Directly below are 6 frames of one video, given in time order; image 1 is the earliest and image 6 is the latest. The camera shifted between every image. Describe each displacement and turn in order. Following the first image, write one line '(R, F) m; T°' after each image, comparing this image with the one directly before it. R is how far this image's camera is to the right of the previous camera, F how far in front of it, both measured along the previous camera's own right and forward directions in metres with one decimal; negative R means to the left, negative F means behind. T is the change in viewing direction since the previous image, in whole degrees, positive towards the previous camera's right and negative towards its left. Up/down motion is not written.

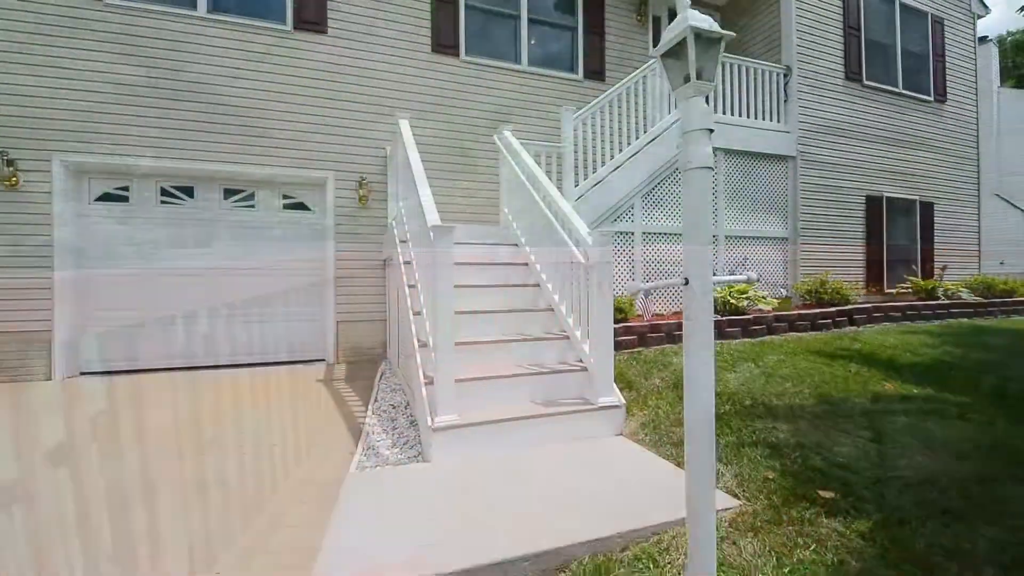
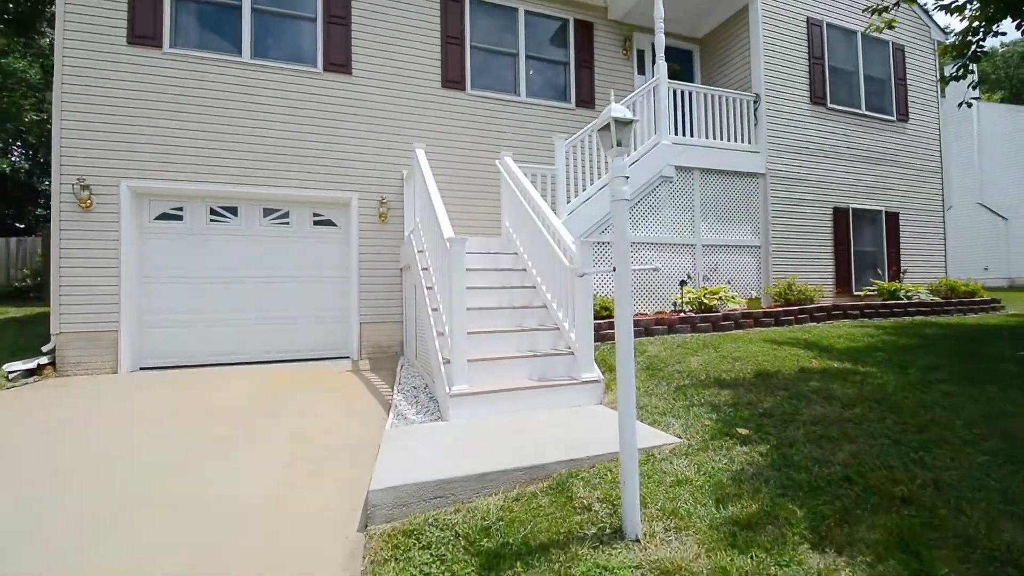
(0.0, -0.9) m; 0°
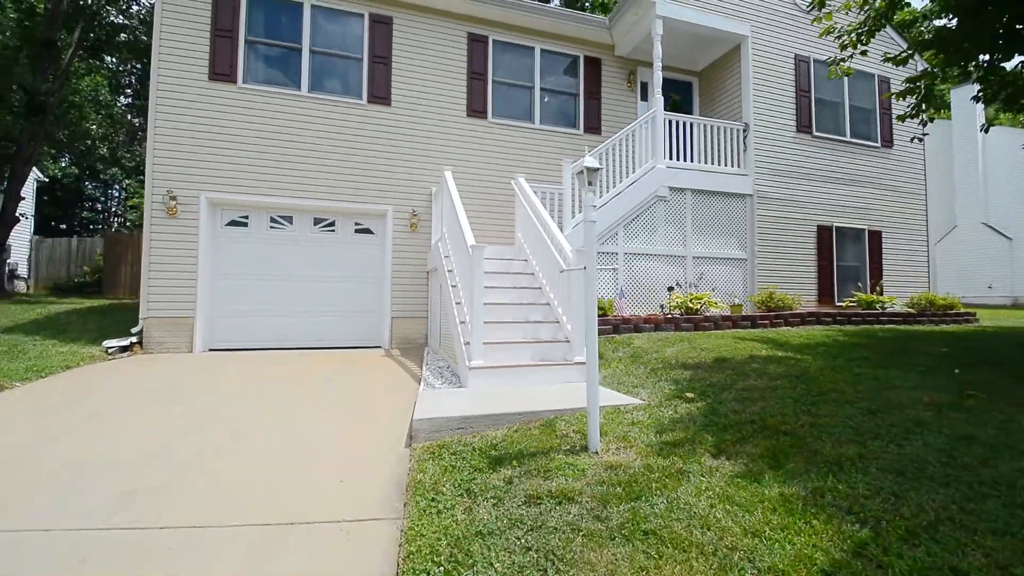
(+0.1, -1.1) m; -2°
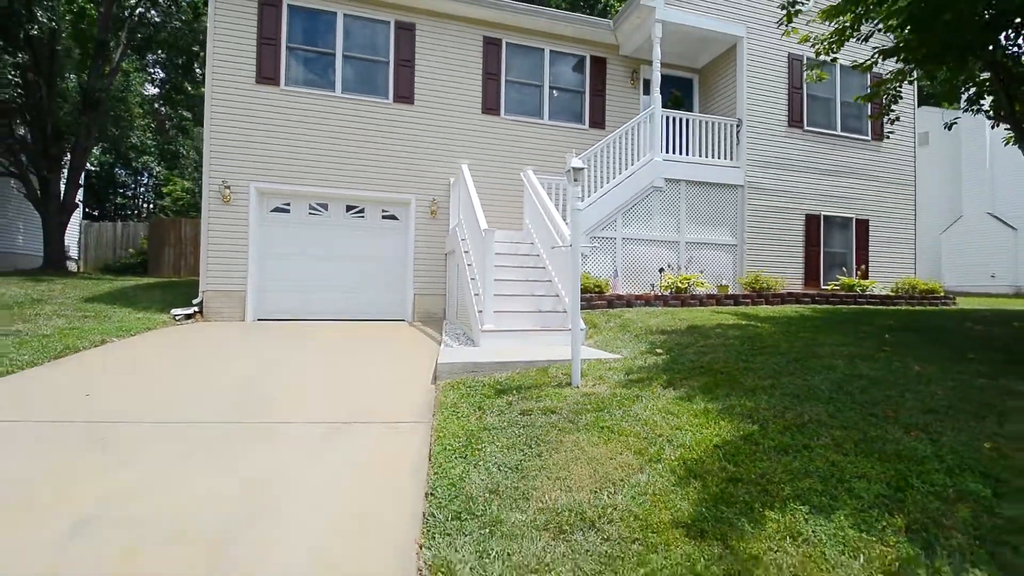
(+0.1, -1.0) m; -2°
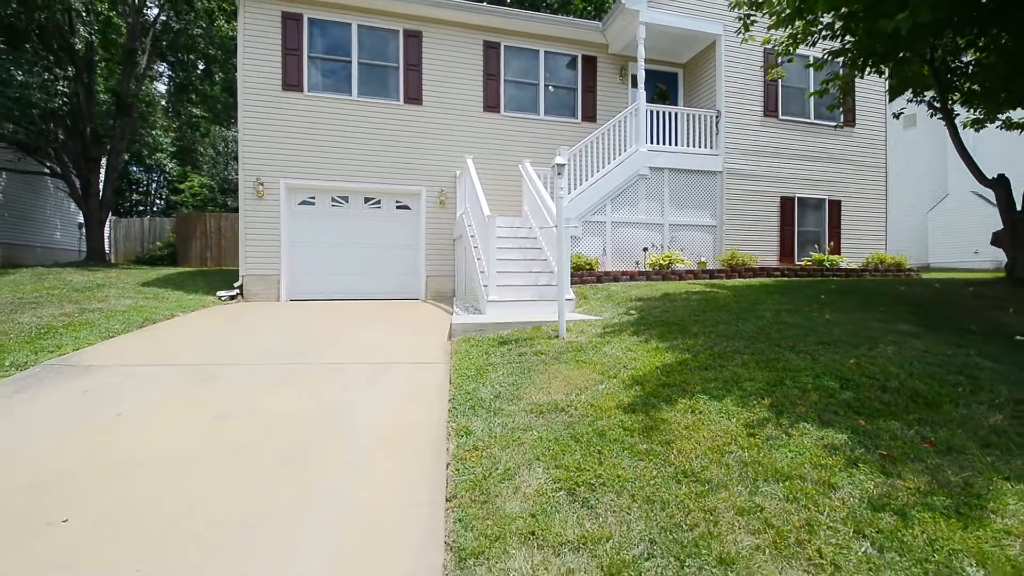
(+0.1, -1.2) m; -1°
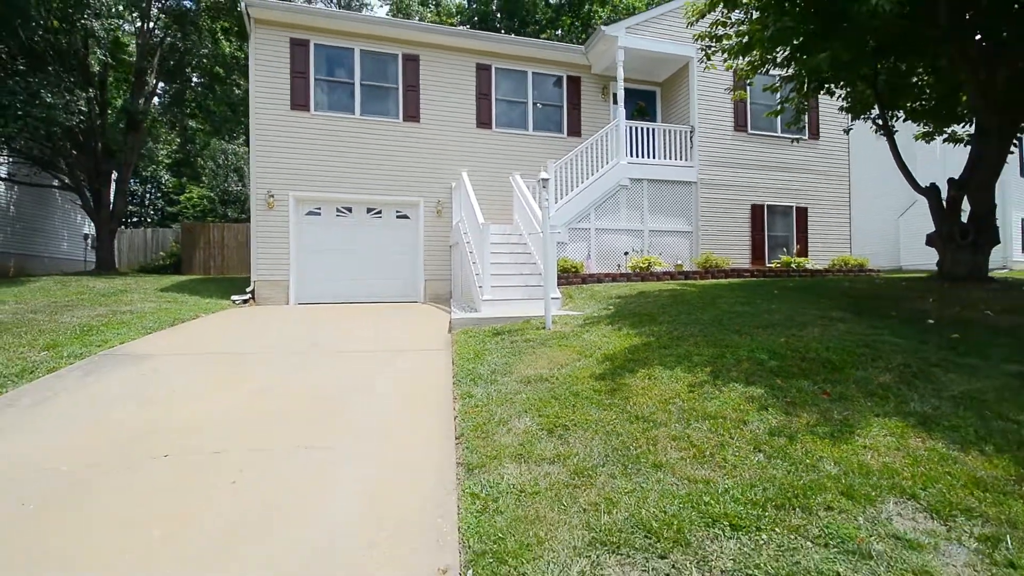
(0.0, -0.9) m; +1°
